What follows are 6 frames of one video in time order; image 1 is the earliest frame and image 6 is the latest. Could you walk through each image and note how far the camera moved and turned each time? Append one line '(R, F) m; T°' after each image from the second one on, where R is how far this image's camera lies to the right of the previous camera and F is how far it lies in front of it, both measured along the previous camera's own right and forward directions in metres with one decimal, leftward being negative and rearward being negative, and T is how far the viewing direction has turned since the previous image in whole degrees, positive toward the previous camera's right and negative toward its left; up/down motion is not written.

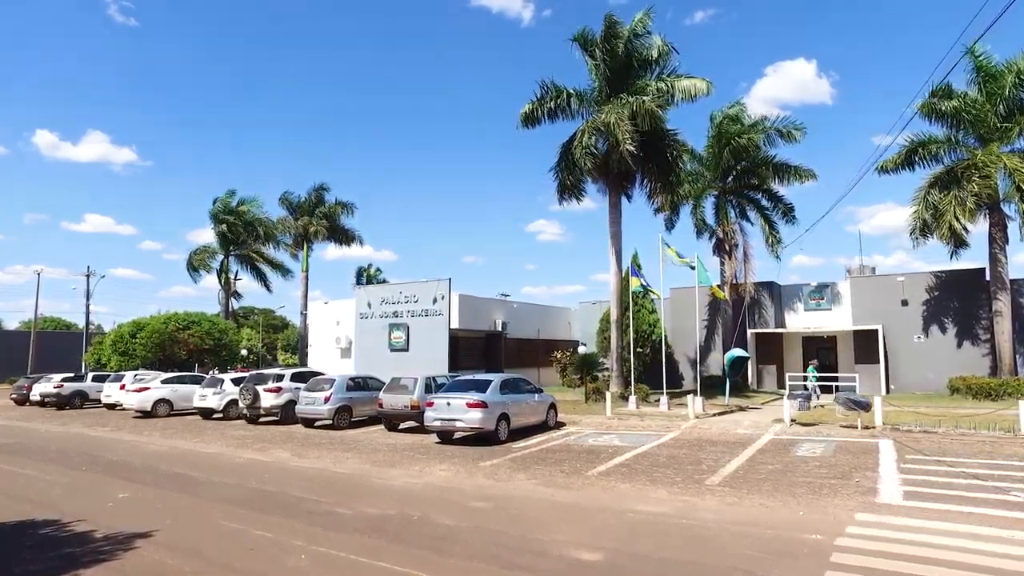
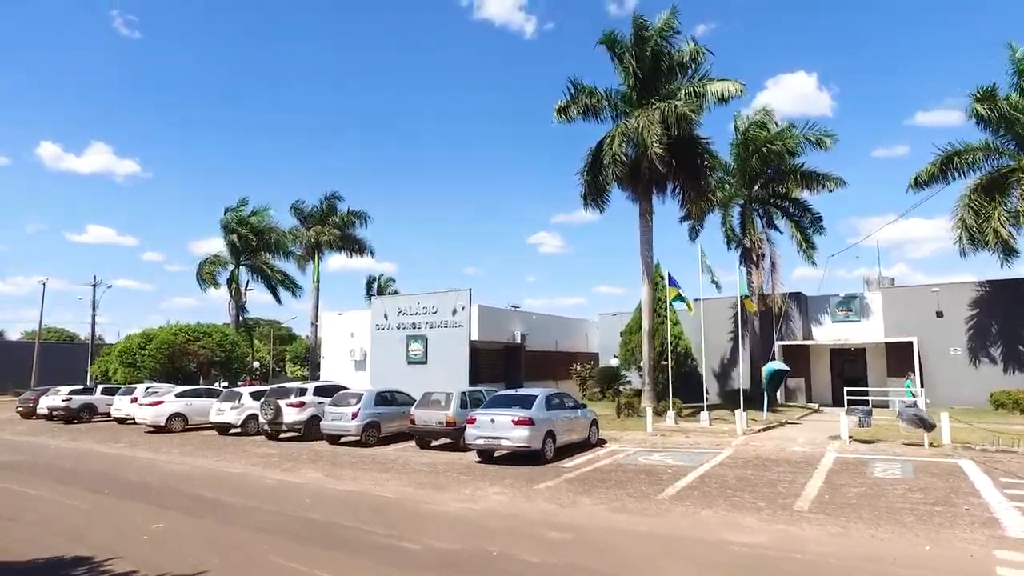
(-1.0, +0.9) m; 0°
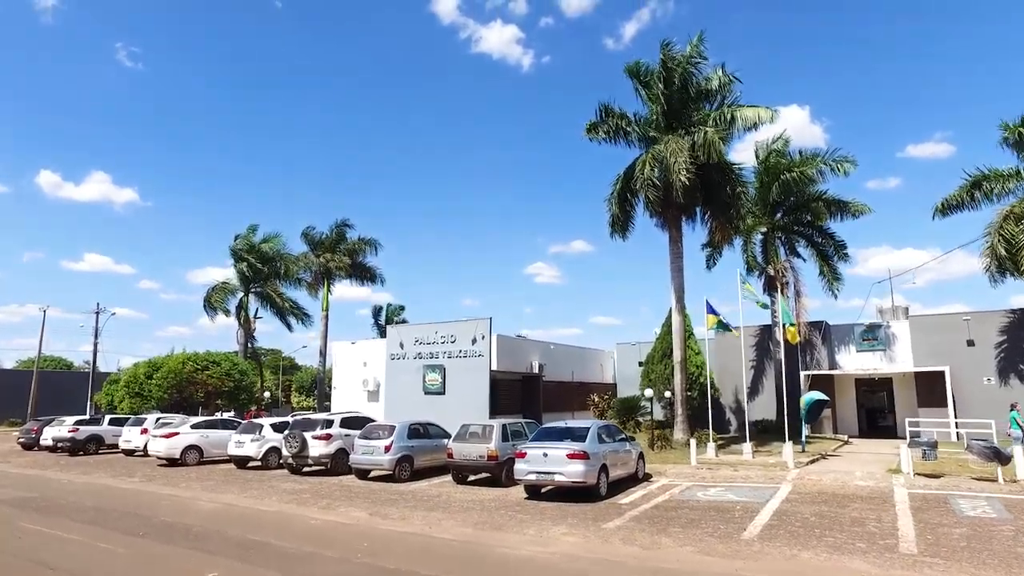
(-1.2, +0.7) m; +1°
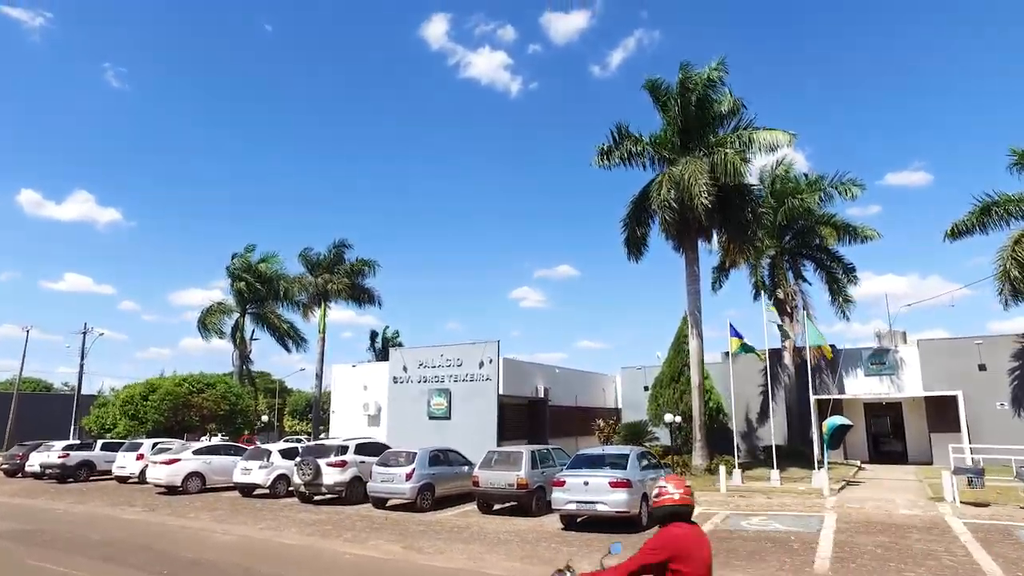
(-1.0, +0.6) m; +1°
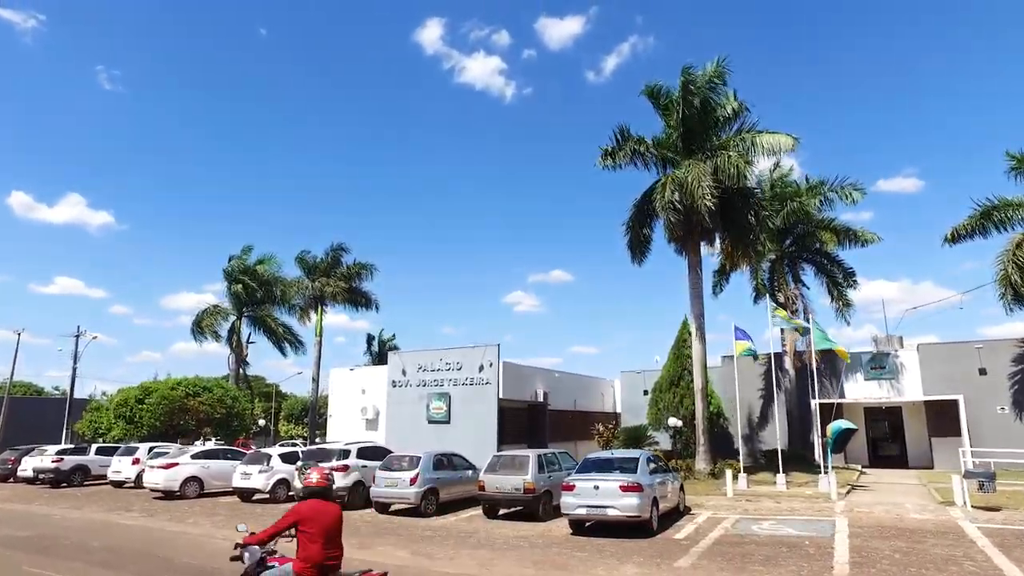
(-0.3, +0.2) m; +1°
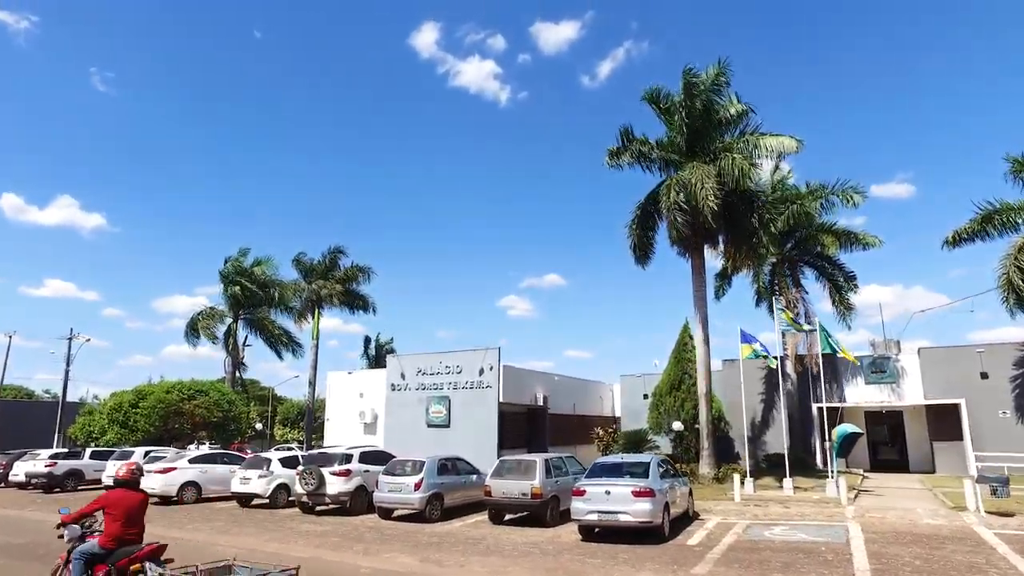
(-0.3, +0.2) m; +1°
